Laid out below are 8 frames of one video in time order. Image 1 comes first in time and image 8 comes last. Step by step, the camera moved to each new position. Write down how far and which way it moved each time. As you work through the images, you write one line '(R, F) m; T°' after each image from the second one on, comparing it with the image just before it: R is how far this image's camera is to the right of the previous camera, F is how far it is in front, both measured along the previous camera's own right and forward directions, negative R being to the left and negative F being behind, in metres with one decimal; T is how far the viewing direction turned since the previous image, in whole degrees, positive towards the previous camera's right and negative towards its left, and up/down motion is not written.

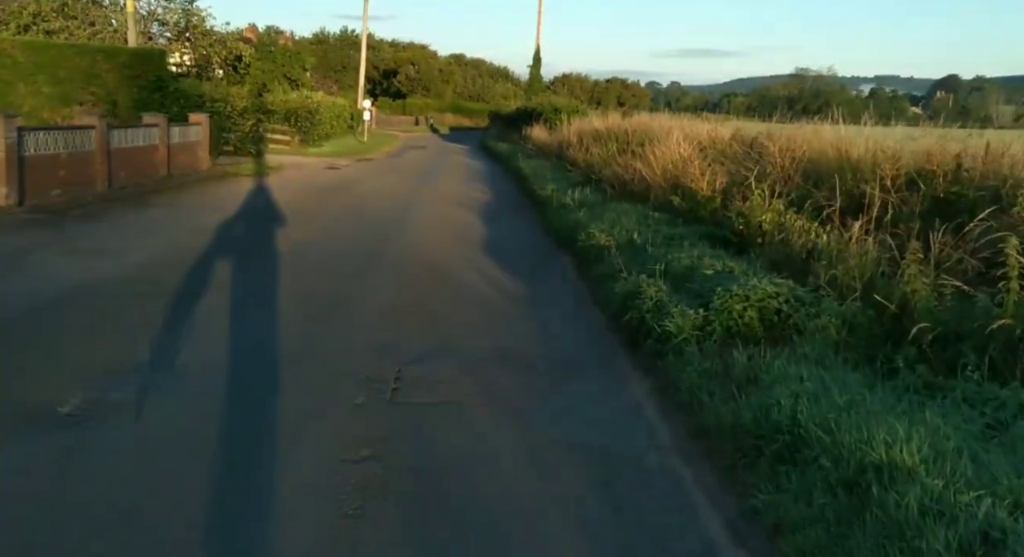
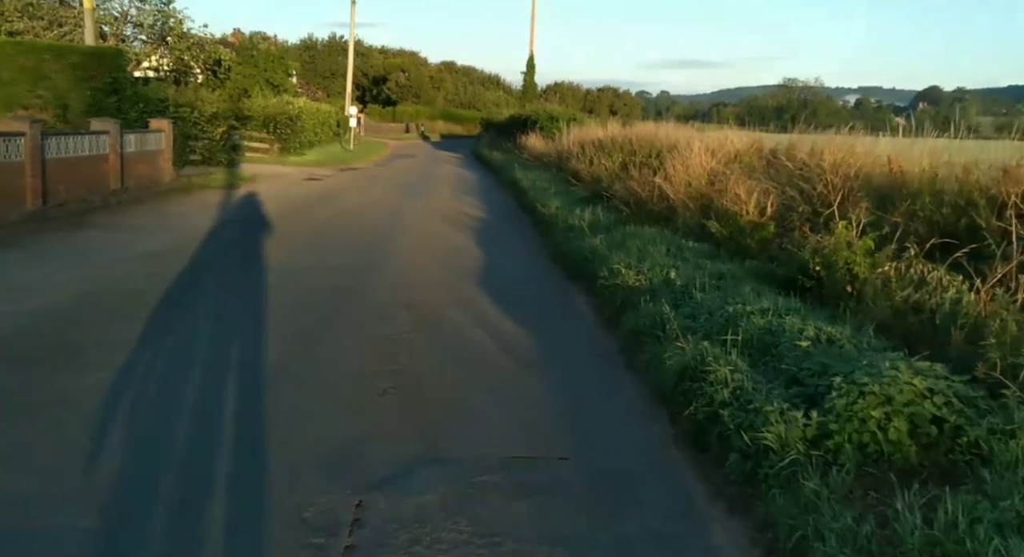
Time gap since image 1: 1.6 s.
(-0.1, +2.0) m; +1°
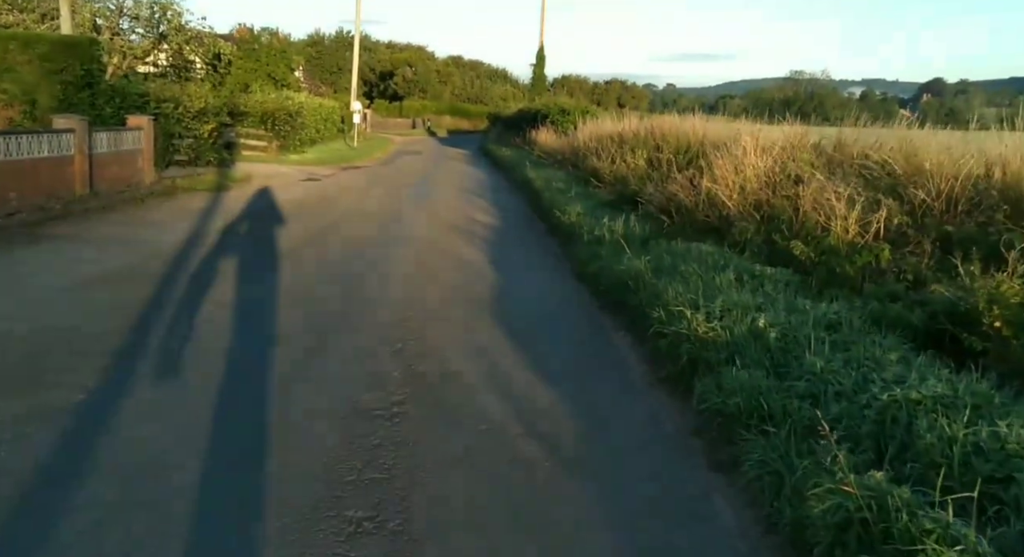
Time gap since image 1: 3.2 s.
(-0.2, +2.0) m; -1°
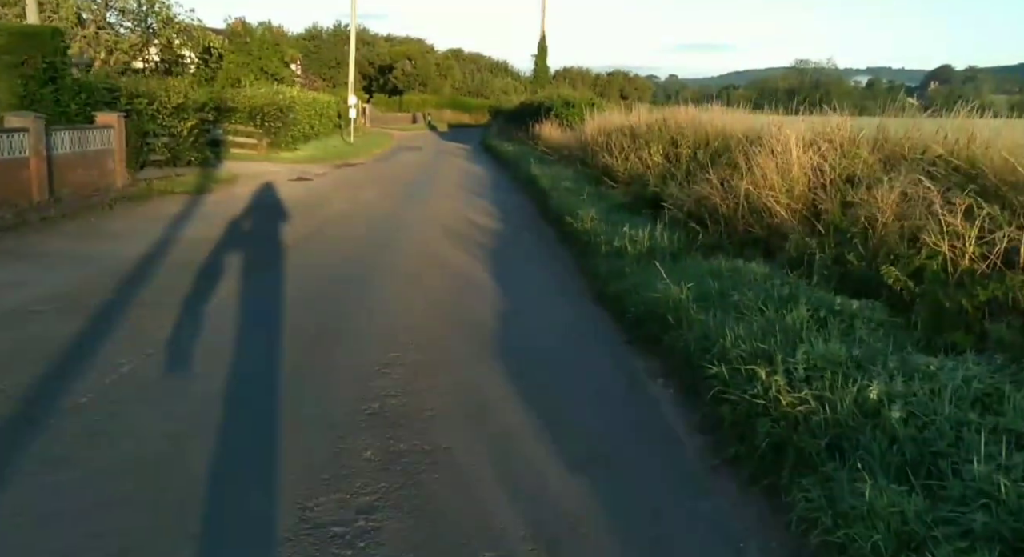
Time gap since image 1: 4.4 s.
(0.0, +1.6) m; 0°
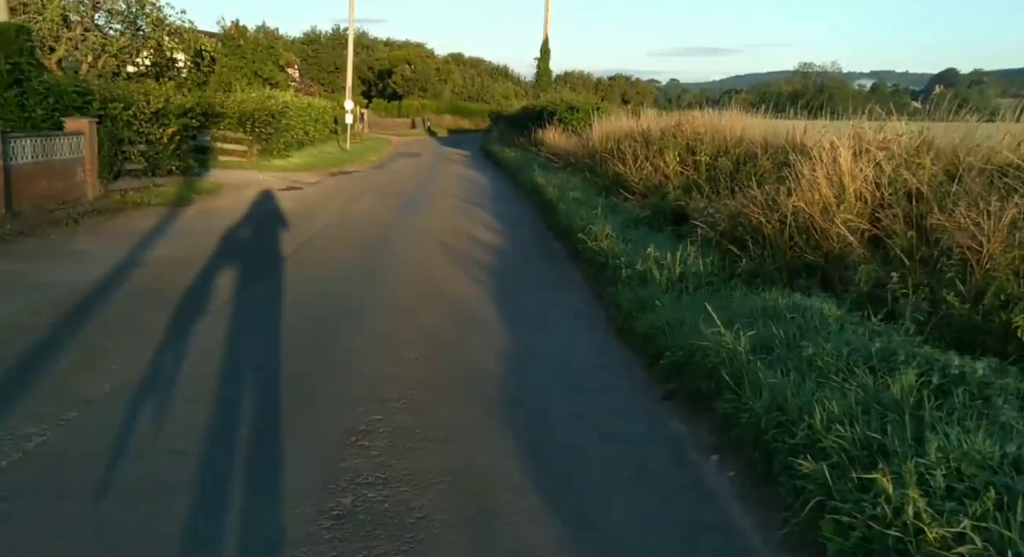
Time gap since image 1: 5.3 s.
(-0.1, +1.3) m; 0°
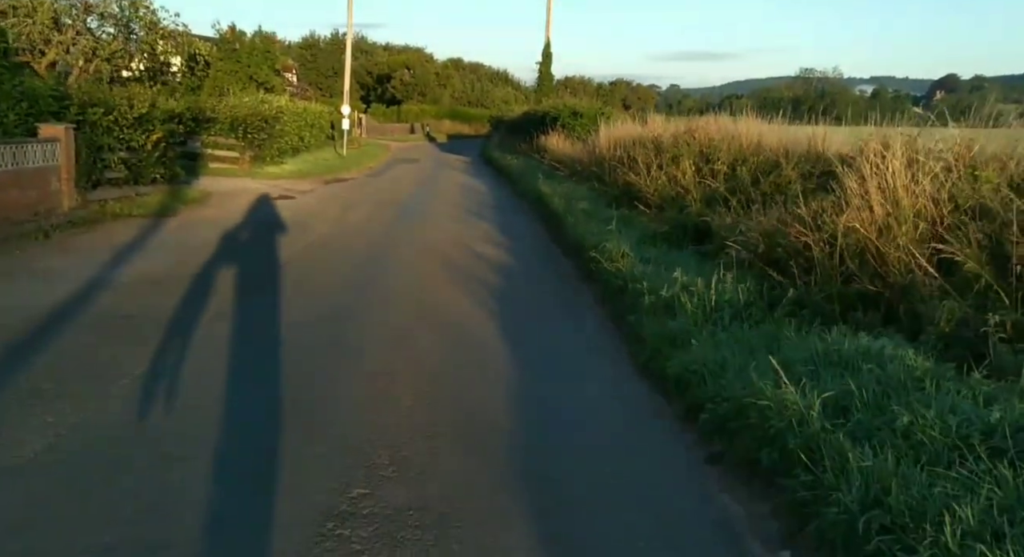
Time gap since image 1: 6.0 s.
(-0.1, +1.0) m; 0°
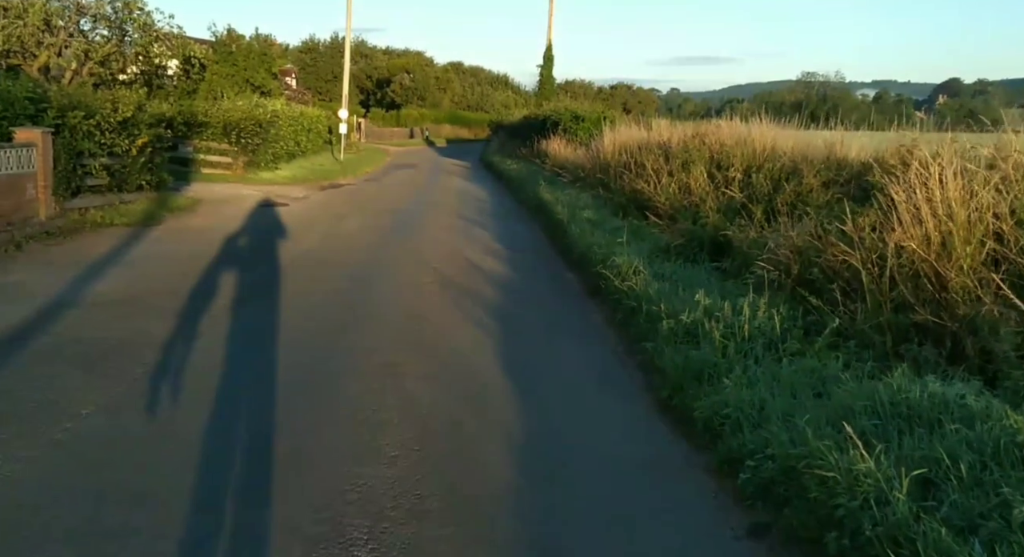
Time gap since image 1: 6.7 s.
(0.0, +0.8) m; 0°
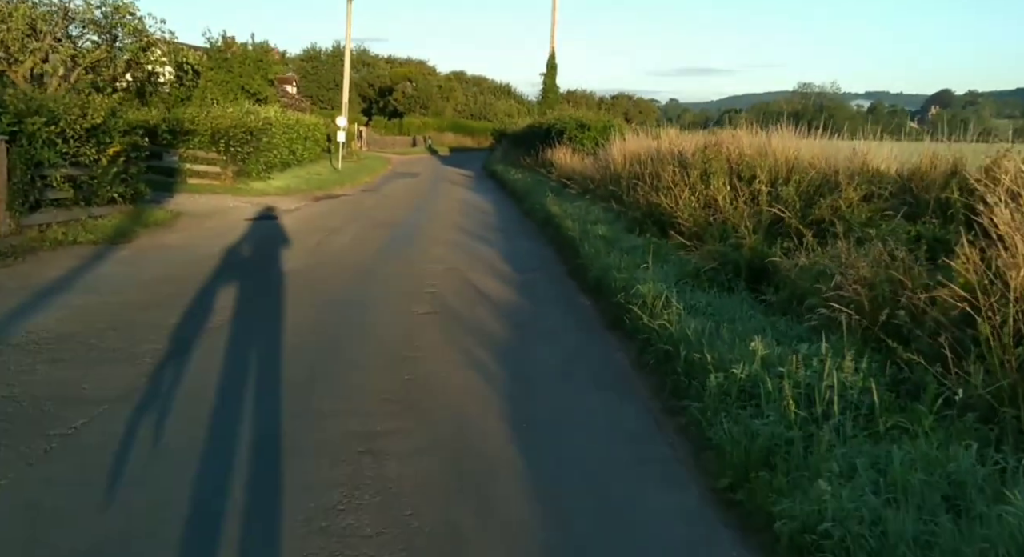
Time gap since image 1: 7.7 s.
(-0.1, +1.5) m; 0°
